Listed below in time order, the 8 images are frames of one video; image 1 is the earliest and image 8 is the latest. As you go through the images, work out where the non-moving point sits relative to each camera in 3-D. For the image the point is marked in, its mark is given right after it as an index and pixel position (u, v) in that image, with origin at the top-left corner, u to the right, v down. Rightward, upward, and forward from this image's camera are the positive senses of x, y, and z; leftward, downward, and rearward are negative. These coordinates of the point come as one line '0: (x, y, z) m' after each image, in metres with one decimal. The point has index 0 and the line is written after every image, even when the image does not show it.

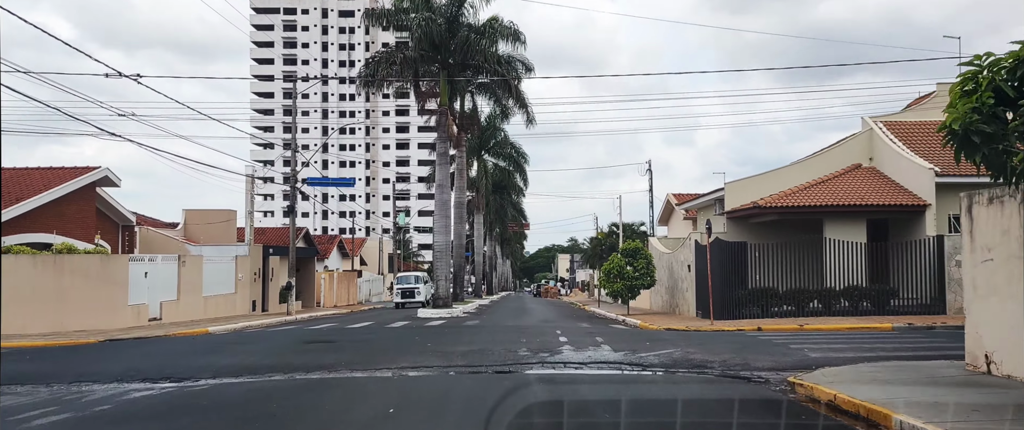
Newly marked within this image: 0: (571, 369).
0: (+1.0, -2.7, +12.7) m
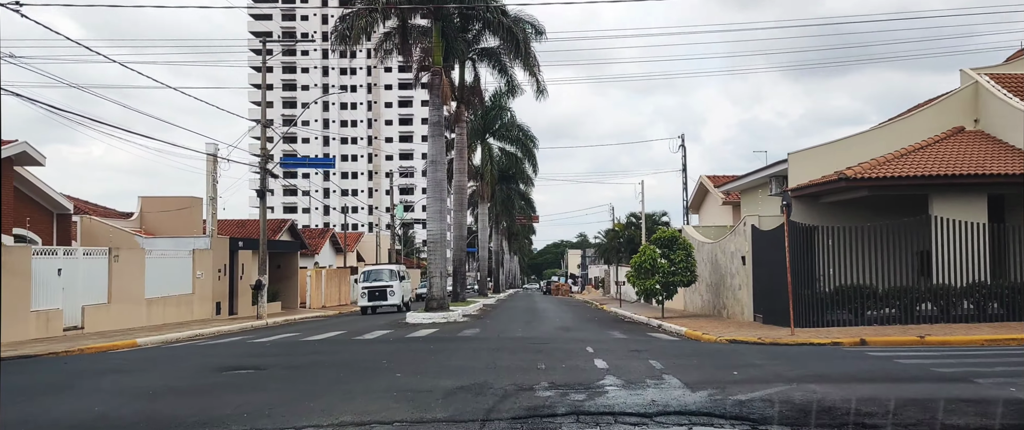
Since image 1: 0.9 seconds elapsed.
0: (+1.2, -2.2, +7.4) m
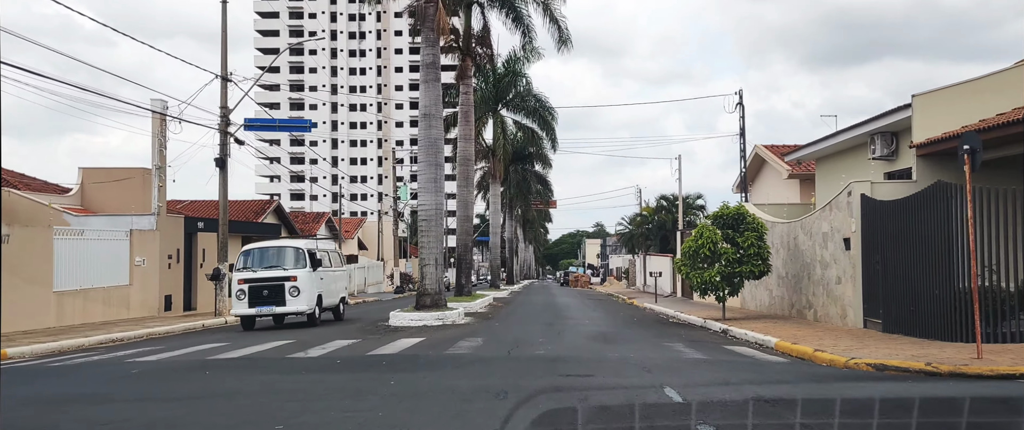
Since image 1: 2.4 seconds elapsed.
0: (+1.3, -1.6, +1.8) m
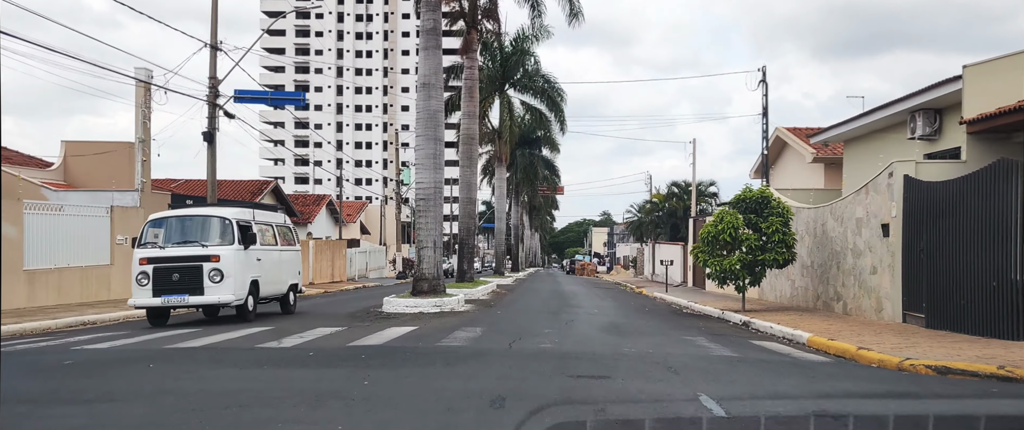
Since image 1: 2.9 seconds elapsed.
0: (+1.2, -1.4, +0.5) m
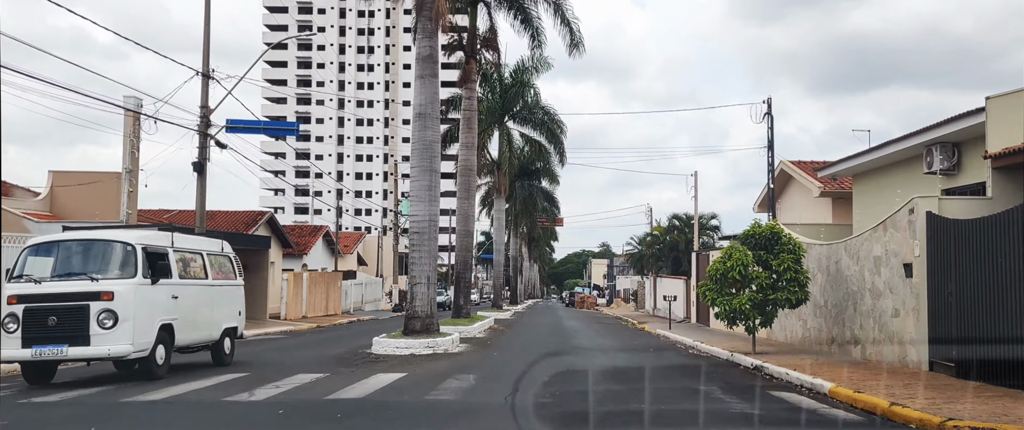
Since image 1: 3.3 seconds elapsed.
0: (+1.2, -1.5, -0.4) m
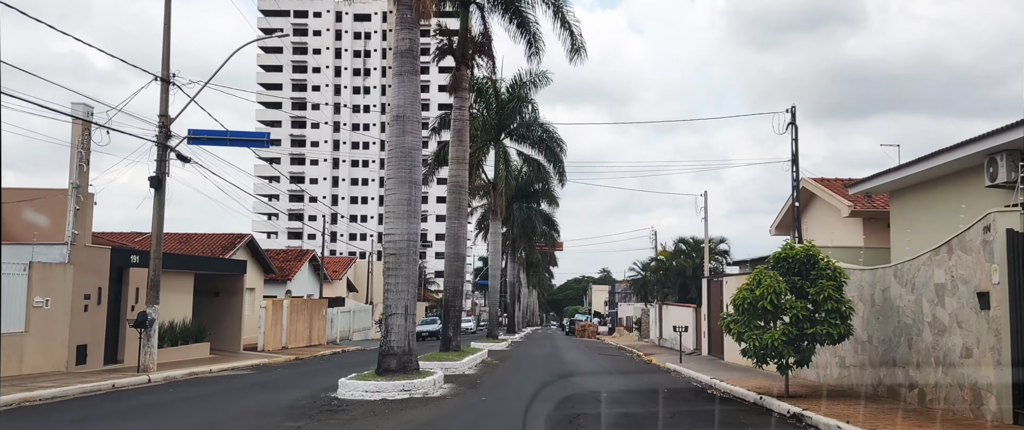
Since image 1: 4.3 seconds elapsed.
0: (+1.0, -1.3, -2.8) m
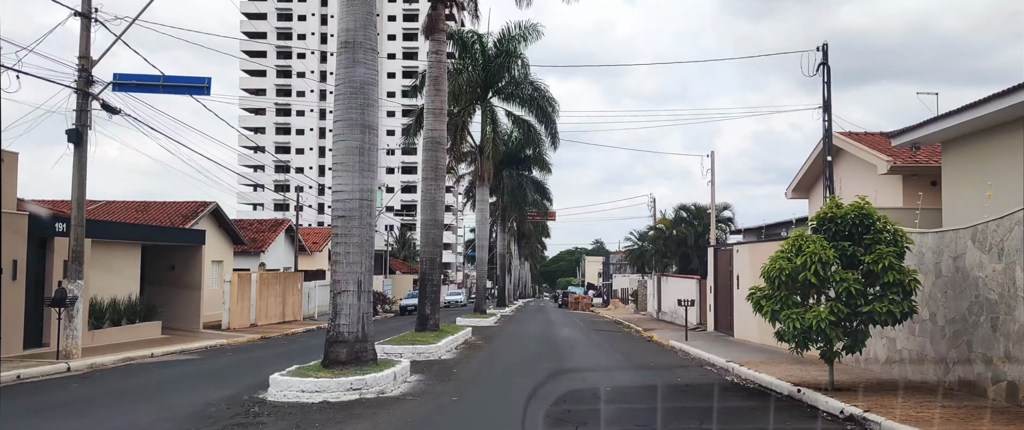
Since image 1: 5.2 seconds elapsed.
0: (+0.9, -1.2, -5.6) m
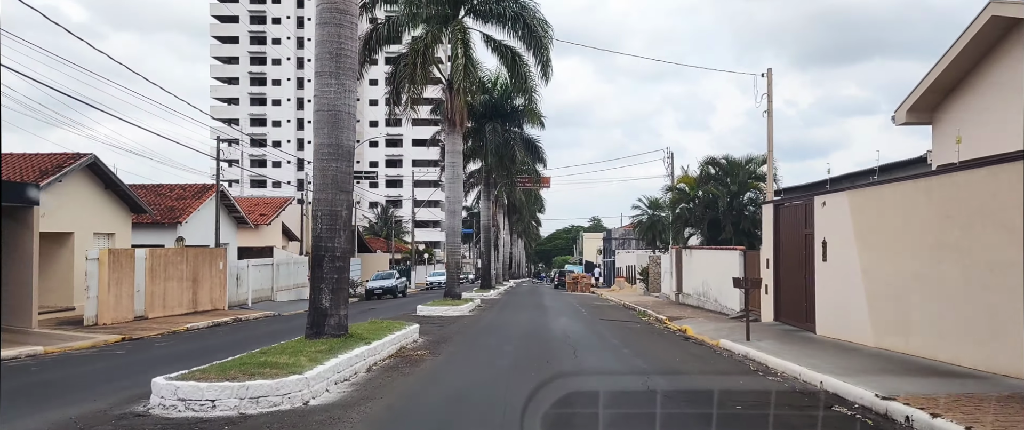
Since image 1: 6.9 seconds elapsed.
0: (+0.4, -0.6, -13.7) m
